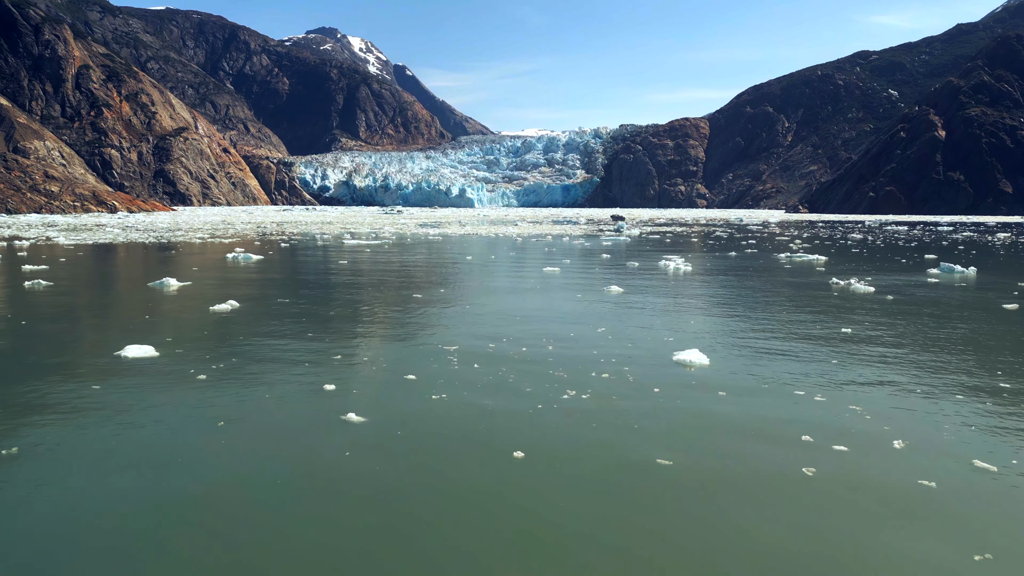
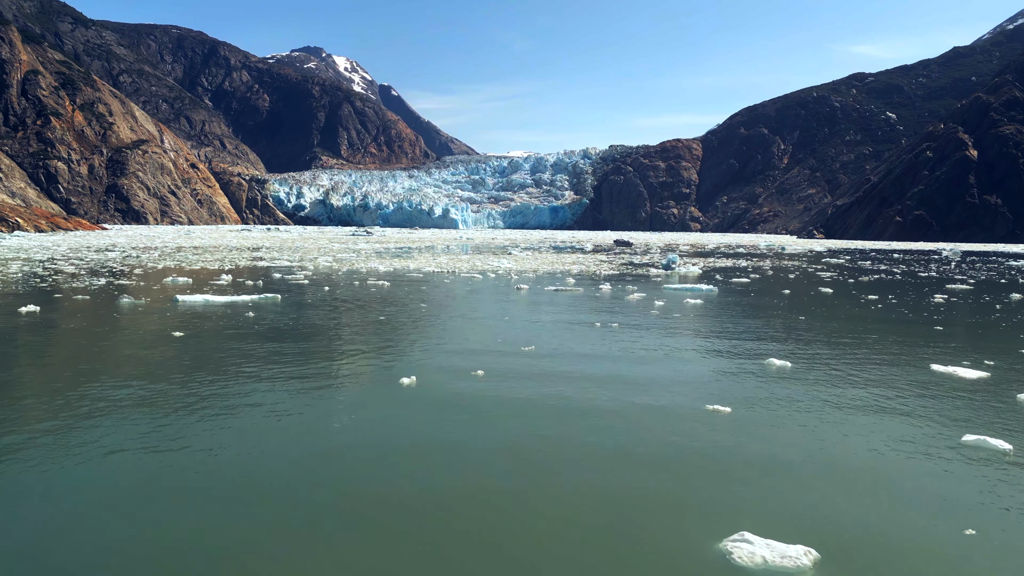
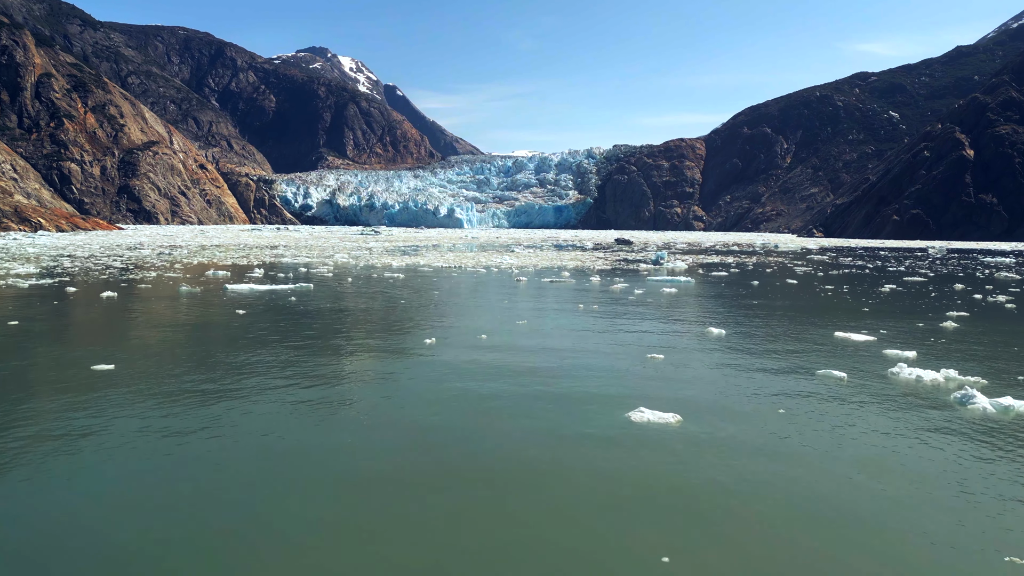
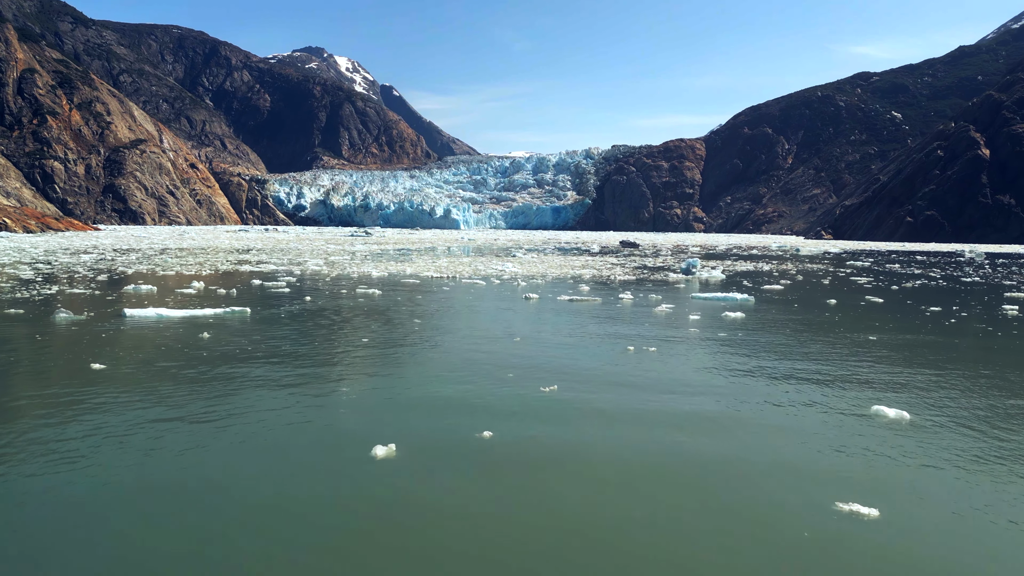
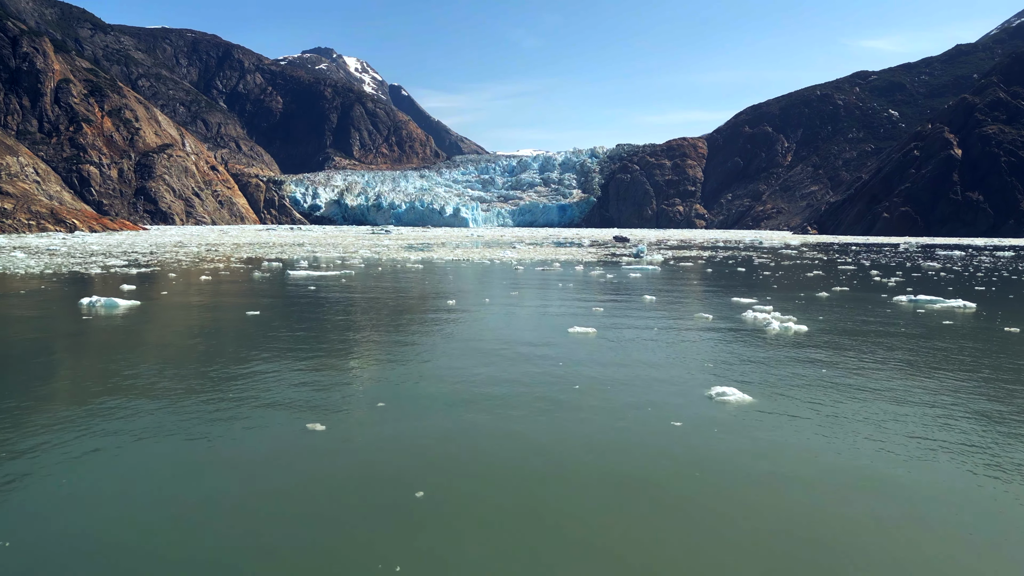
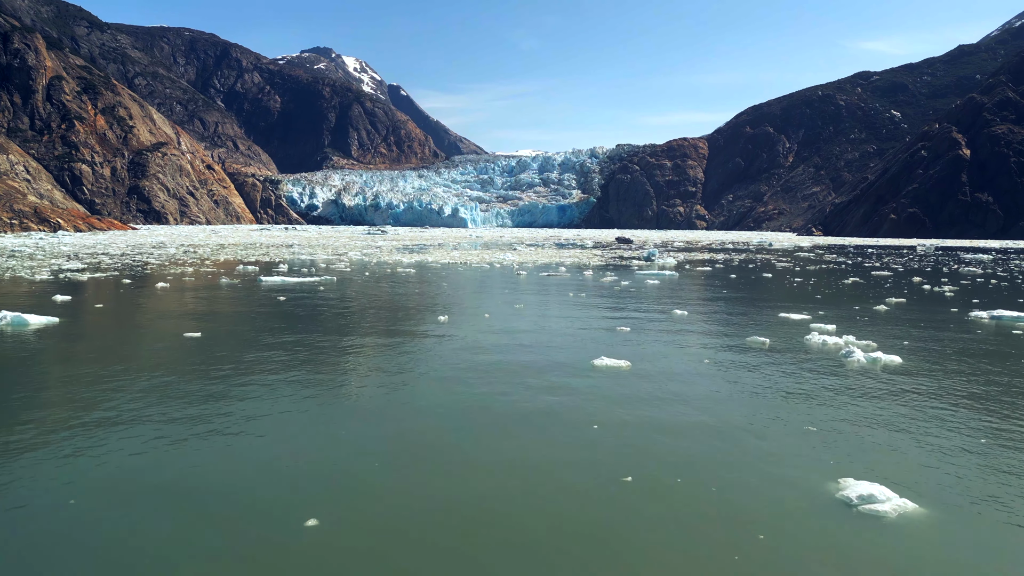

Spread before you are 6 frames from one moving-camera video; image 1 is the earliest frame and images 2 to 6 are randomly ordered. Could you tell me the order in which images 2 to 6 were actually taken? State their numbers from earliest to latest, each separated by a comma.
5, 6, 3, 2, 4
